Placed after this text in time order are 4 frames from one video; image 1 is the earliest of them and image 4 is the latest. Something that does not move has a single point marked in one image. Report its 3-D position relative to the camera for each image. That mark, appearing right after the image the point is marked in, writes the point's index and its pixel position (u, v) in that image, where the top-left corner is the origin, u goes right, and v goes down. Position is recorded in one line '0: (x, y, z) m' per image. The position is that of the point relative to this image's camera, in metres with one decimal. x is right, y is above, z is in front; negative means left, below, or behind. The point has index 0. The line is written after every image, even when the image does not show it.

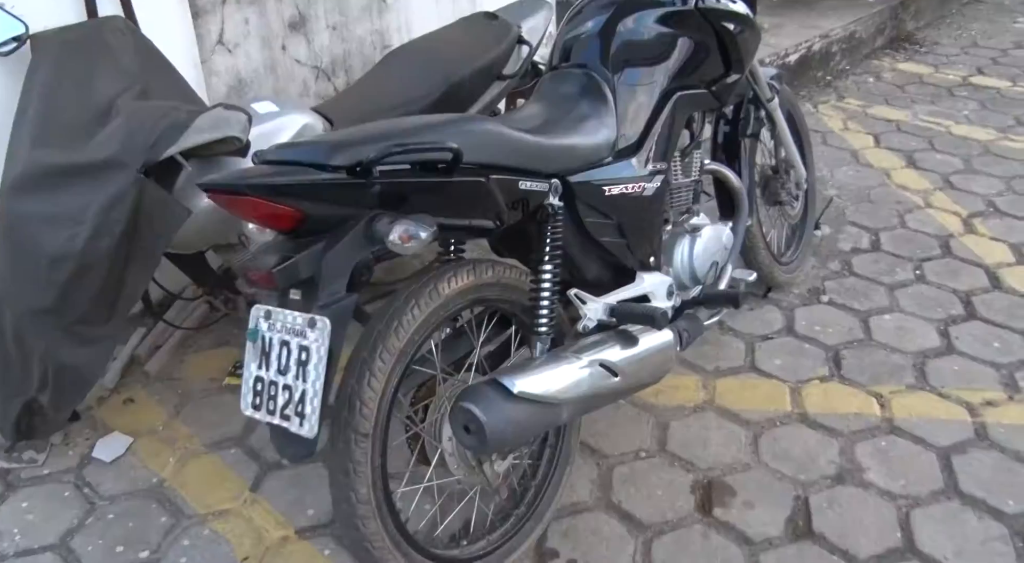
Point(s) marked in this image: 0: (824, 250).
0: (+1.1, +0.1, +3.6) m
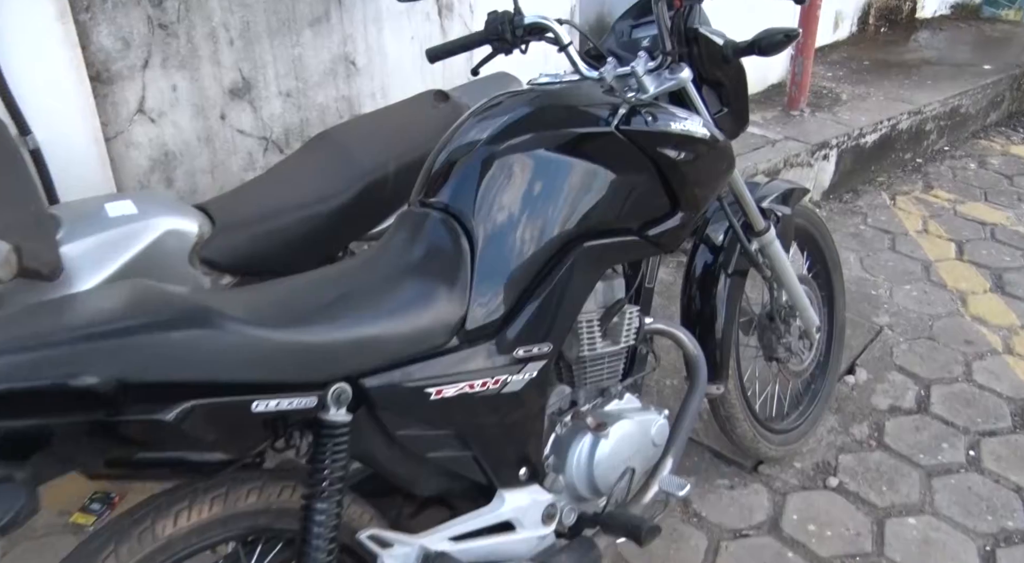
0: (+1.0, -0.4, +2.9) m
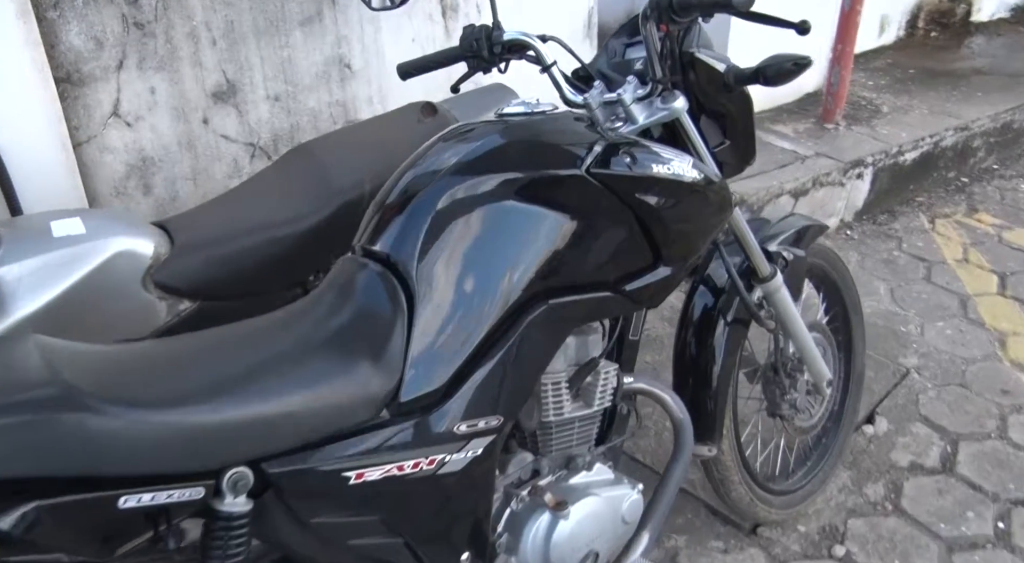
0: (+0.9, -0.5, +2.6) m
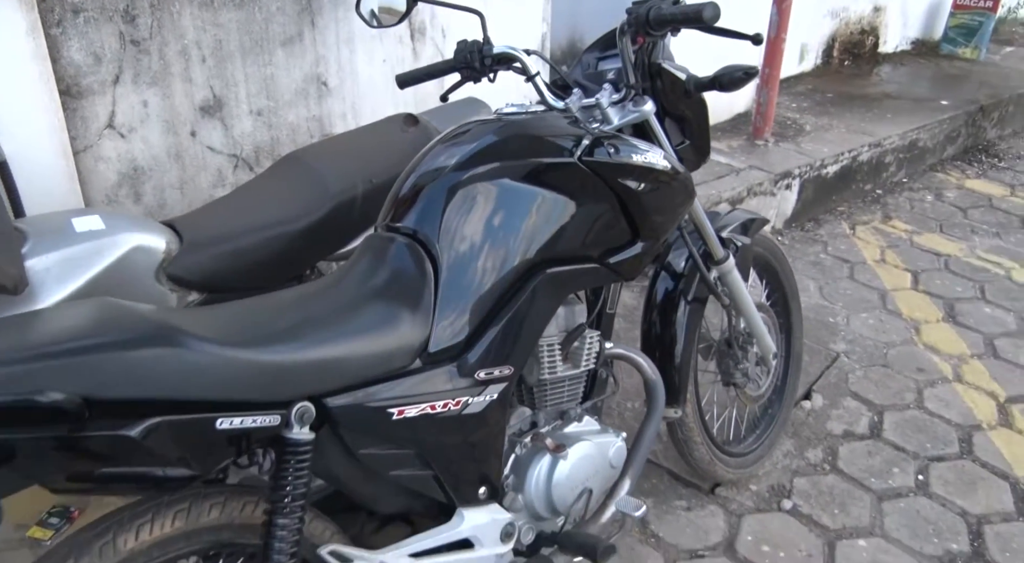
0: (+0.9, -0.4, +2.9) m
